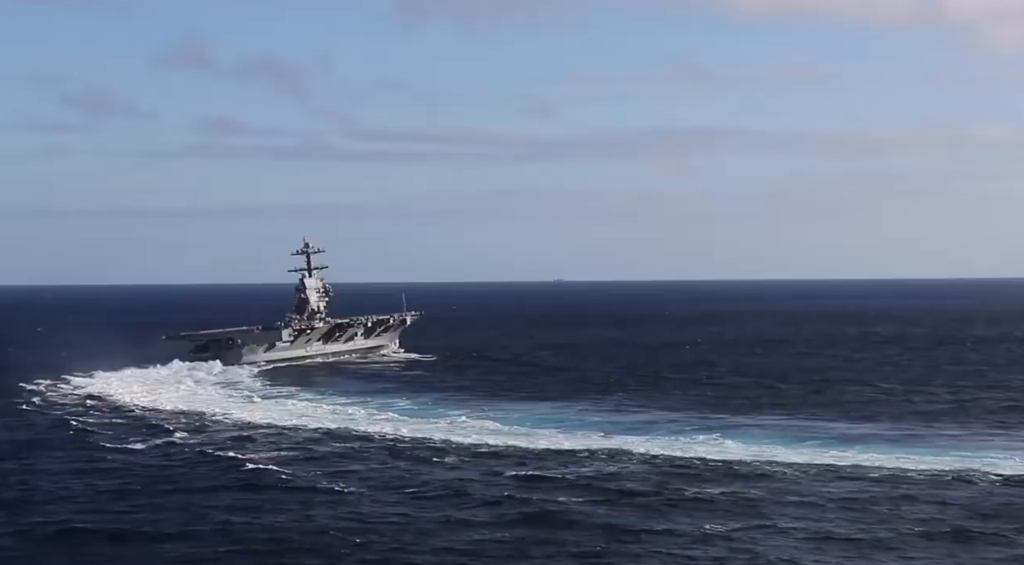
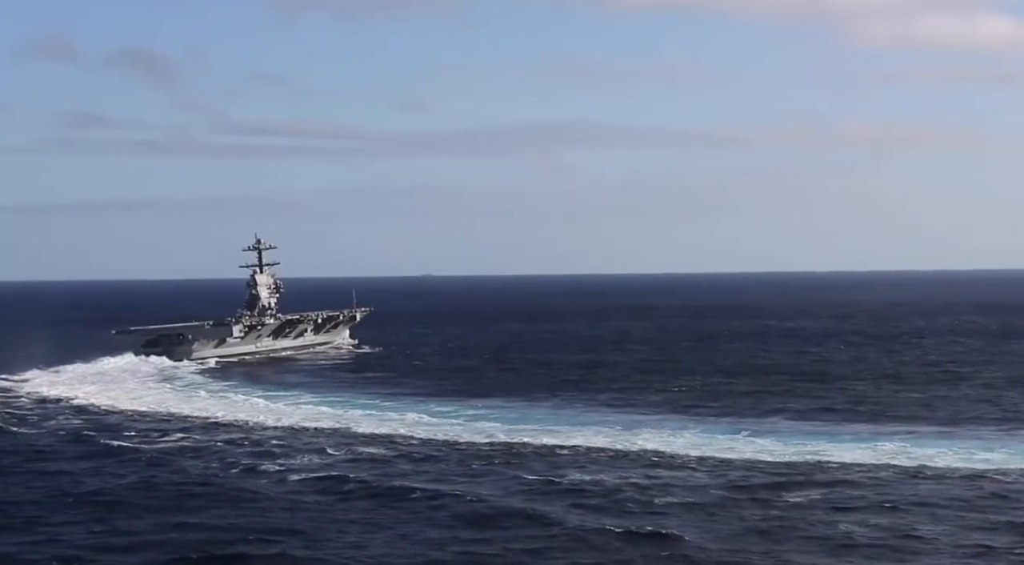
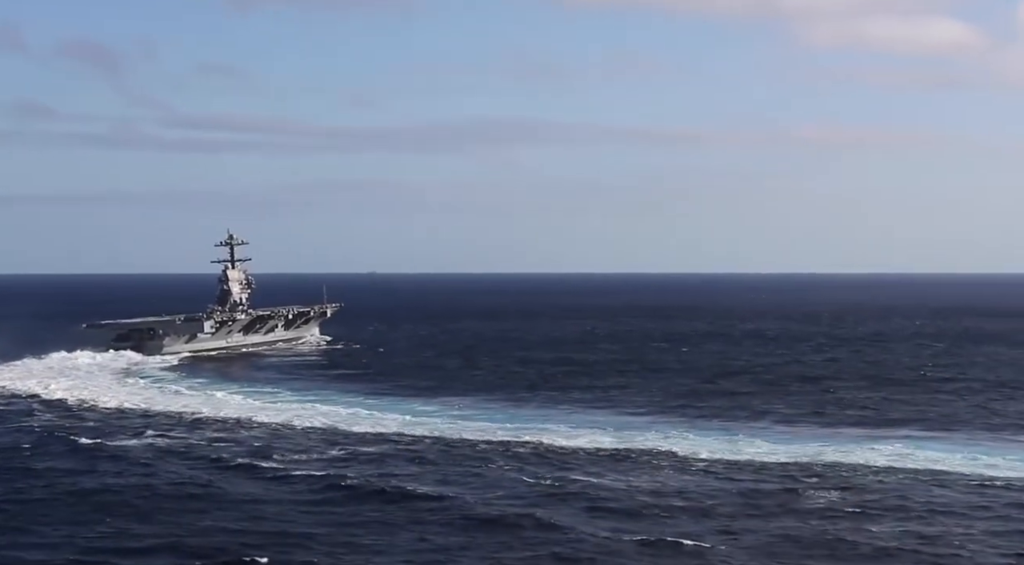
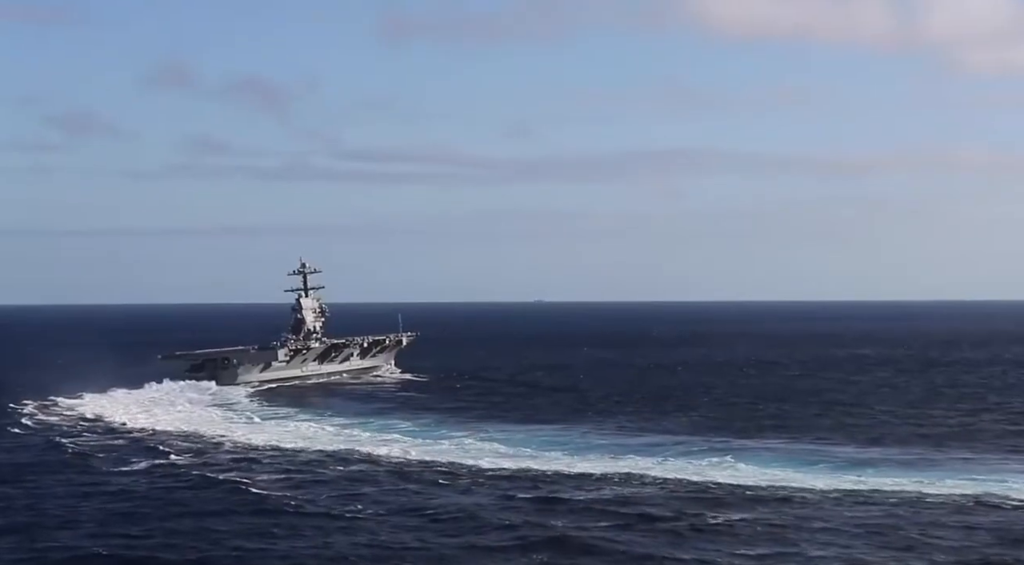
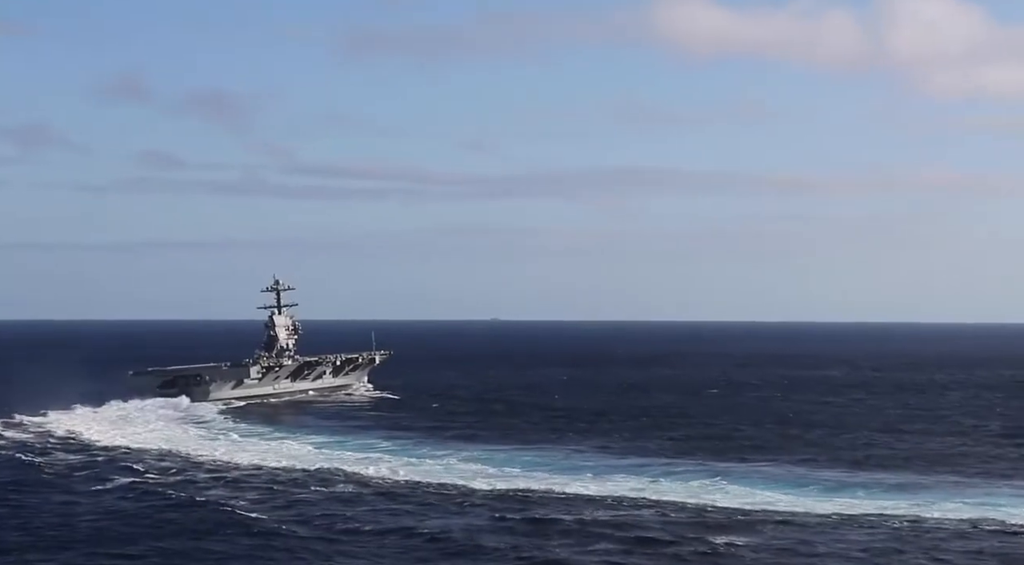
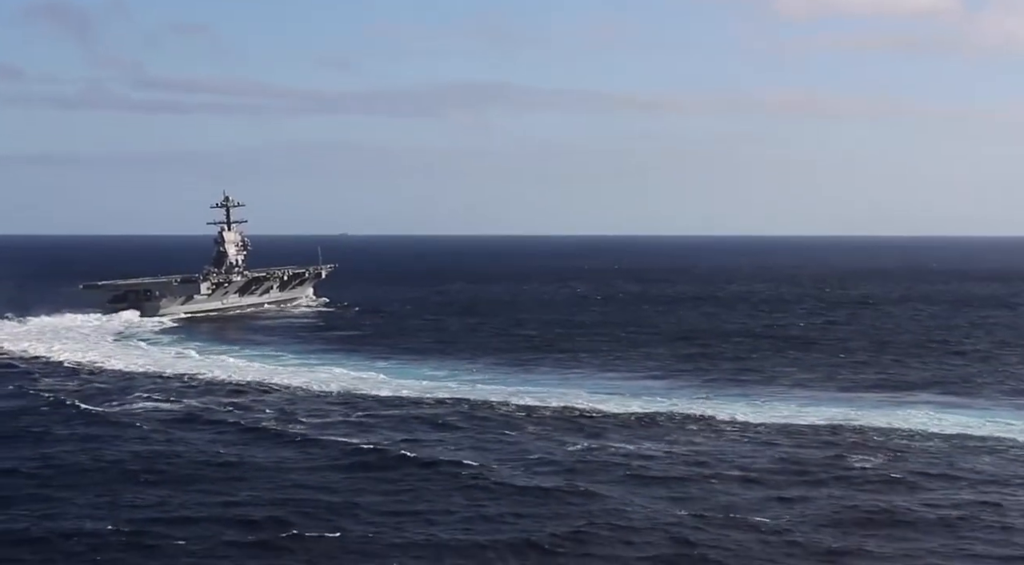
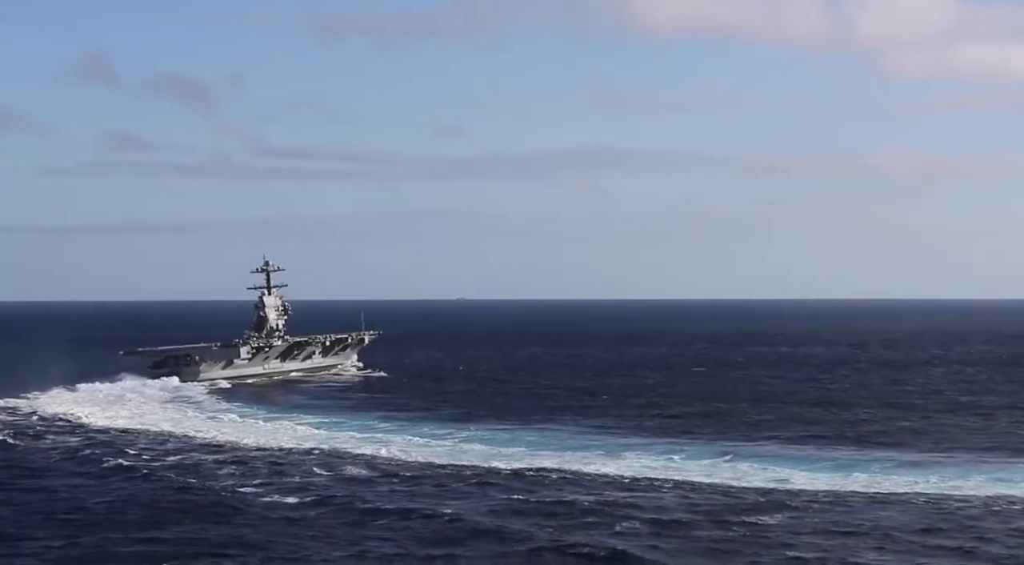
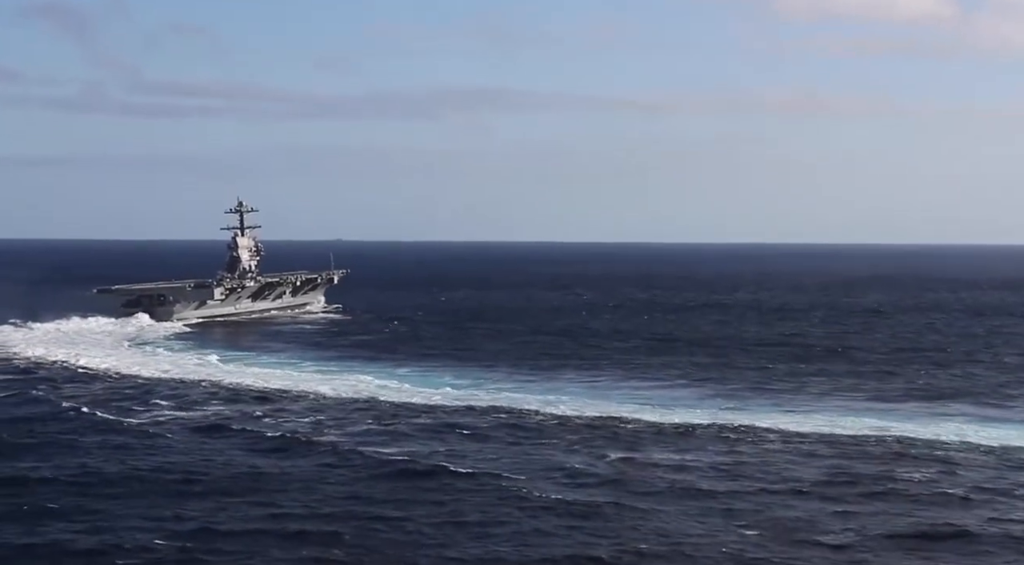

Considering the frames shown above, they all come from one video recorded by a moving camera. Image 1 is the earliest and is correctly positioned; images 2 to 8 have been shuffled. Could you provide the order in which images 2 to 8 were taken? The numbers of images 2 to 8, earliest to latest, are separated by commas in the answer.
4, 5, 7, 2, 3, 6, 8
